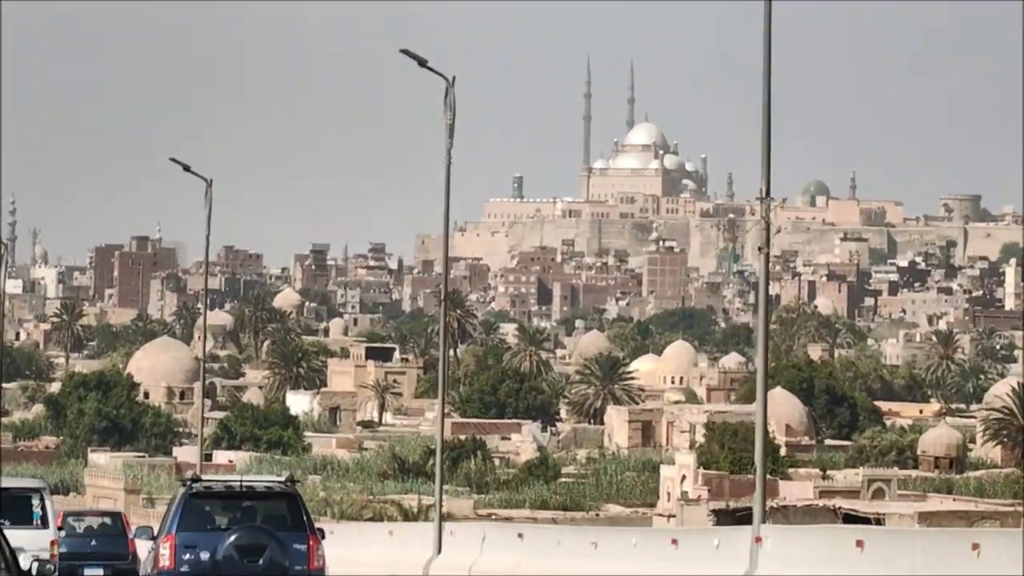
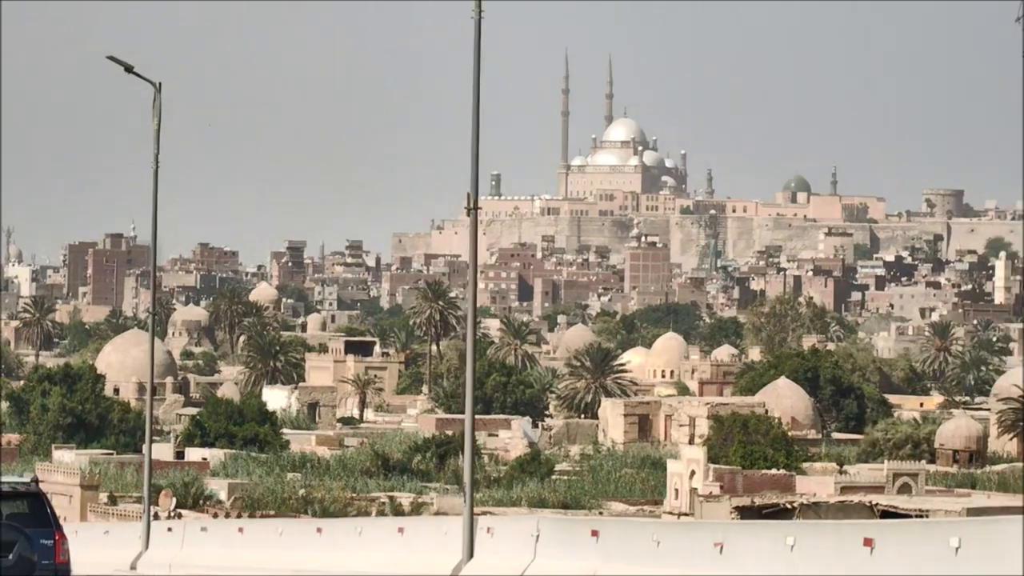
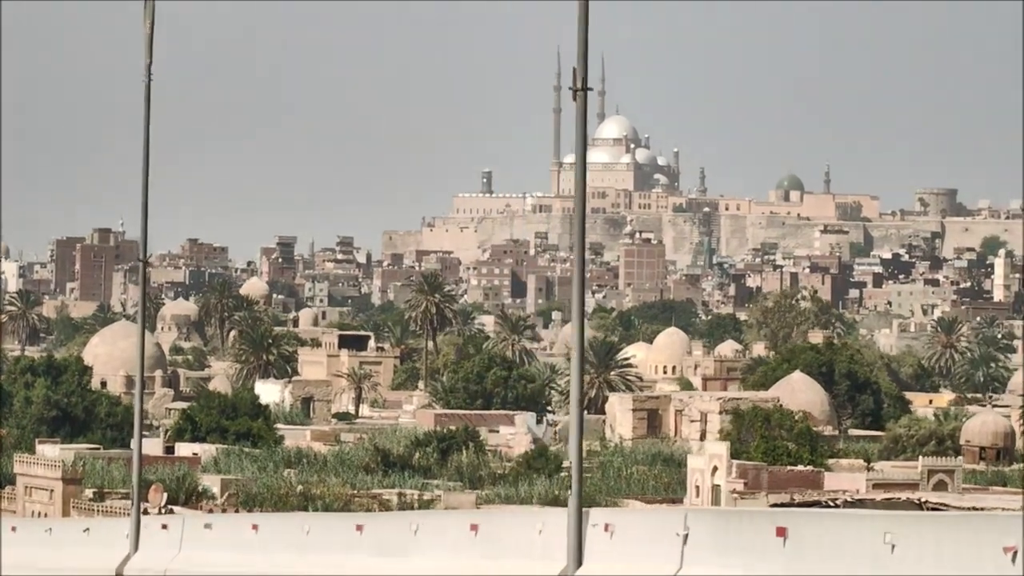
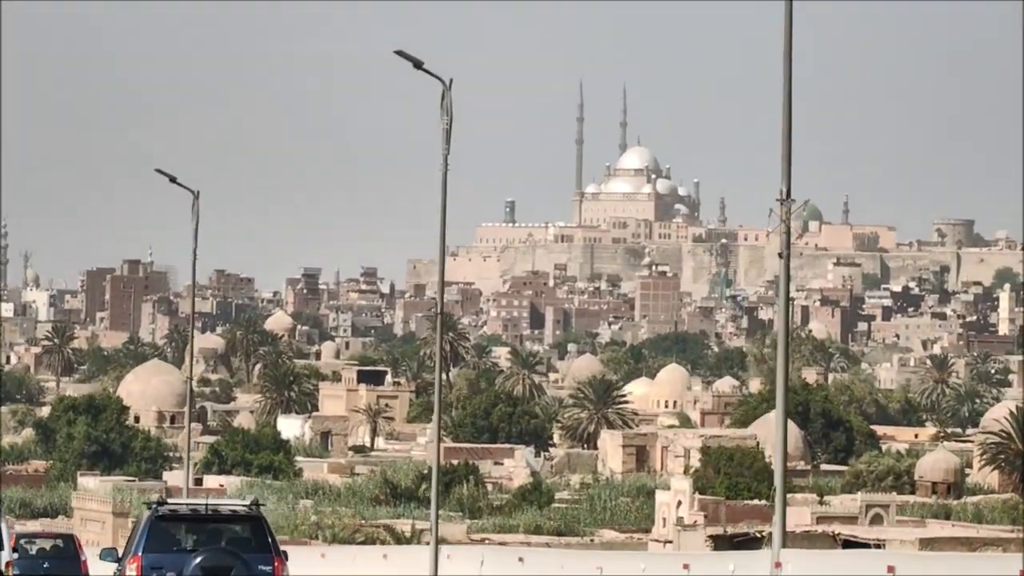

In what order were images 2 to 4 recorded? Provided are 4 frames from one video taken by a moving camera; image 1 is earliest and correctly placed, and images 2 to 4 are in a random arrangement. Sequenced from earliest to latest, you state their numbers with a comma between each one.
4, 2, 3
